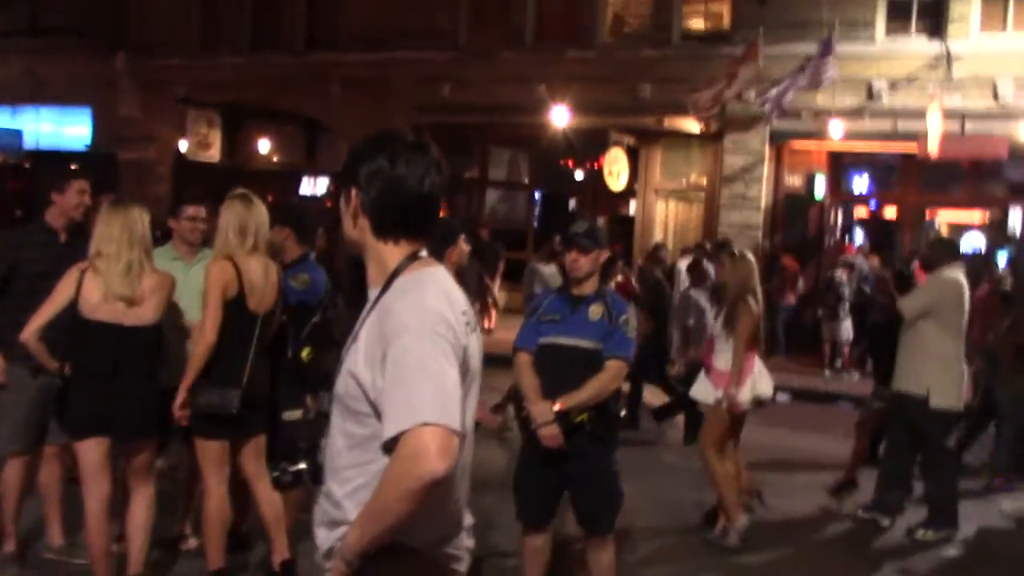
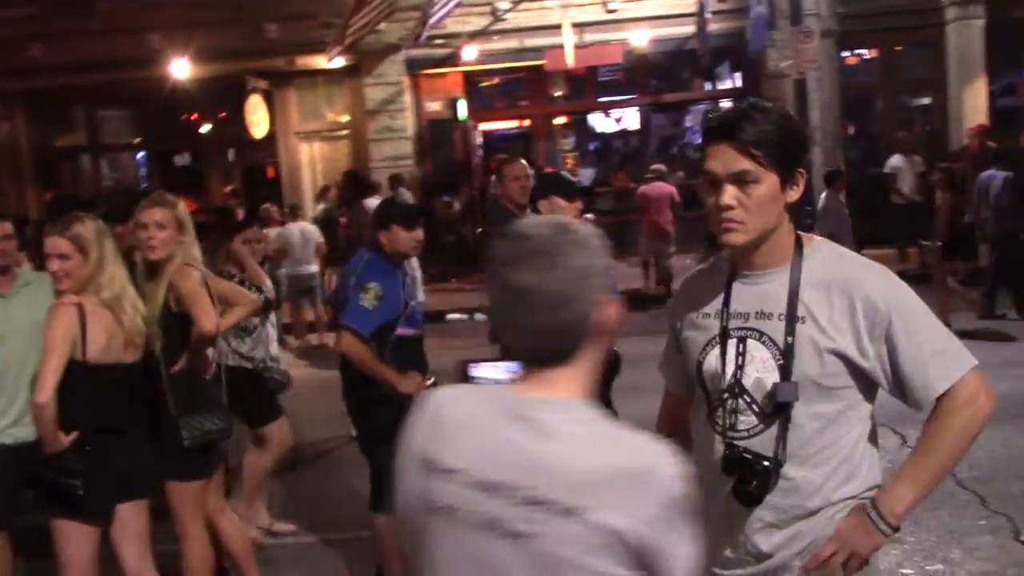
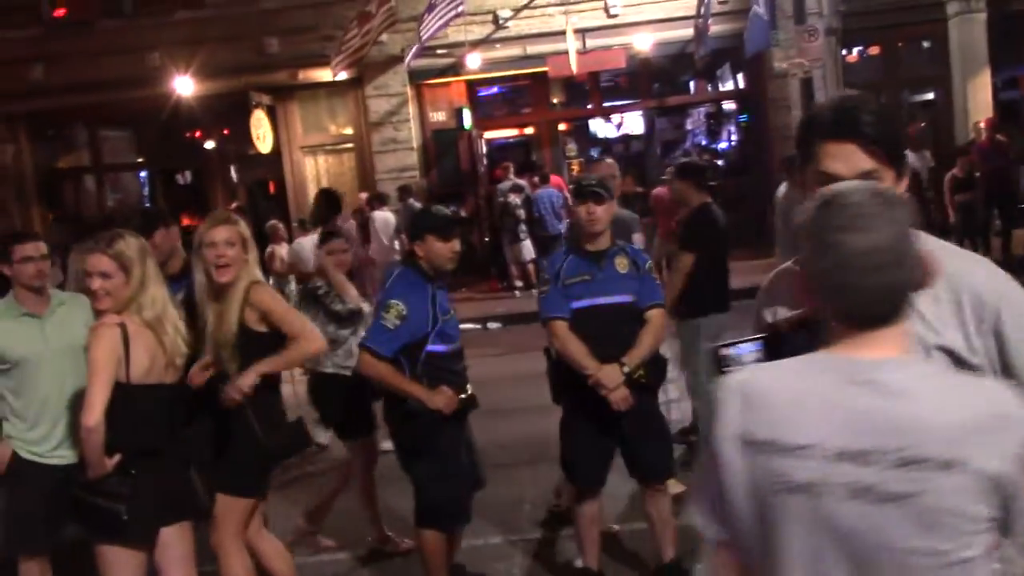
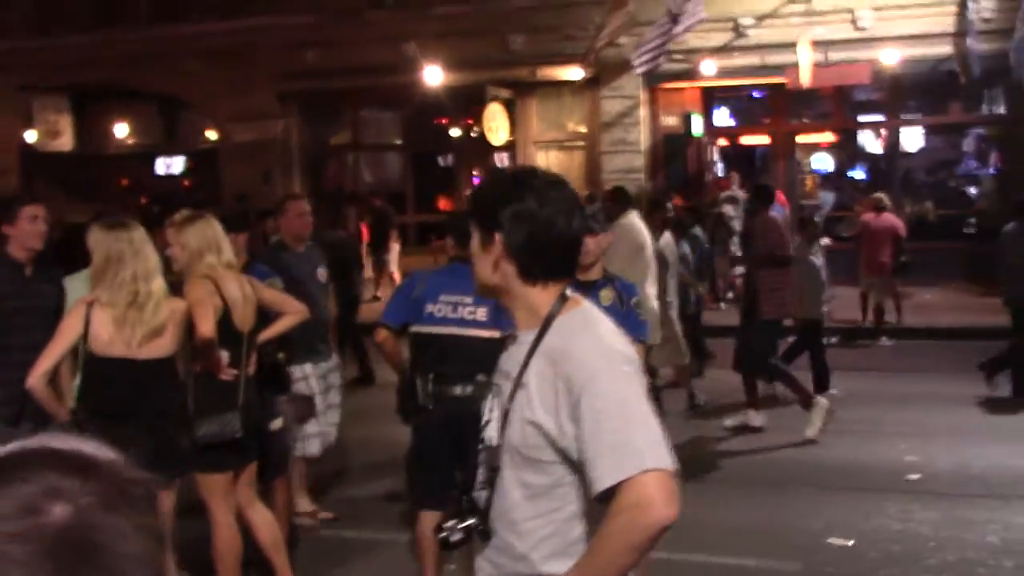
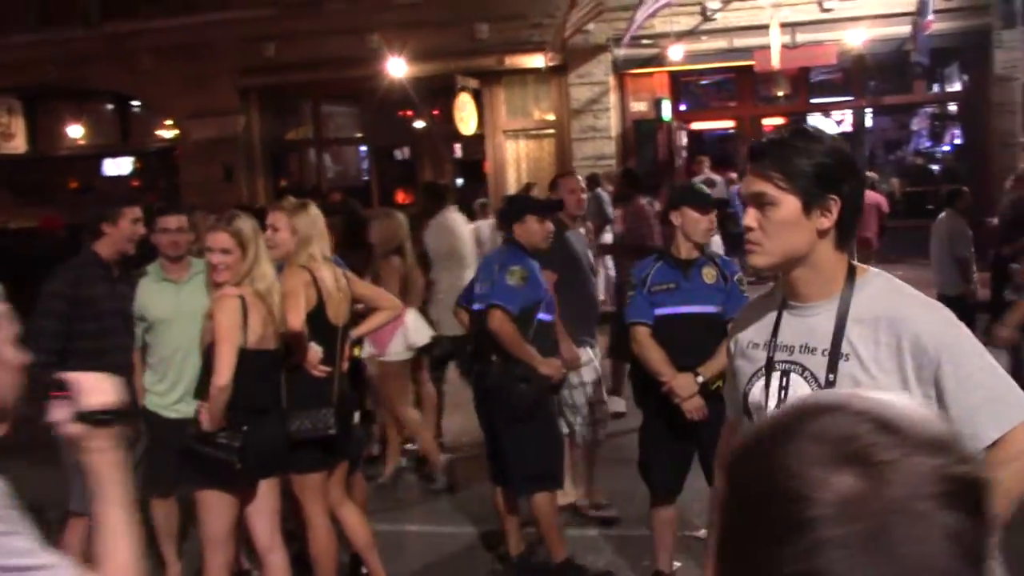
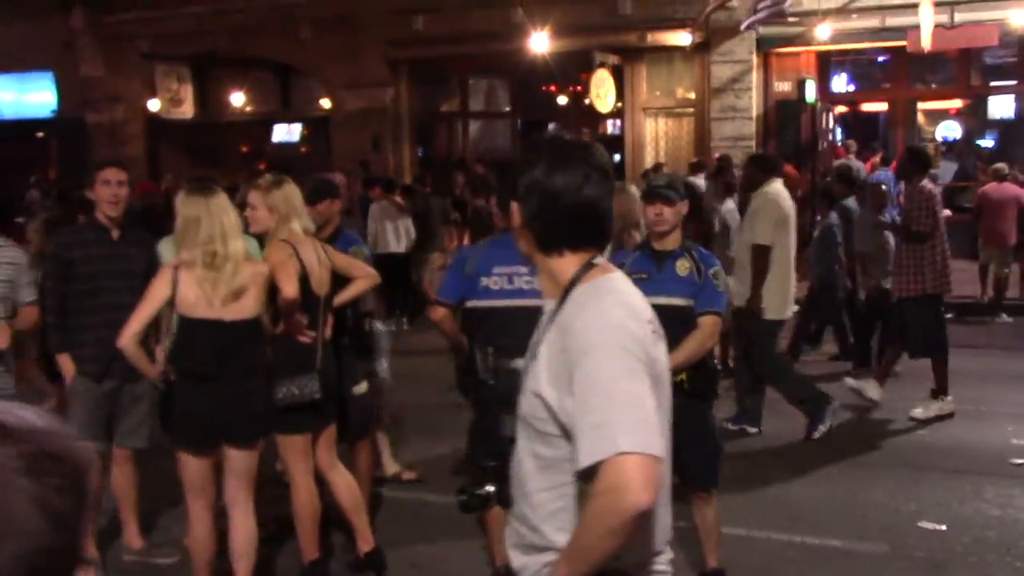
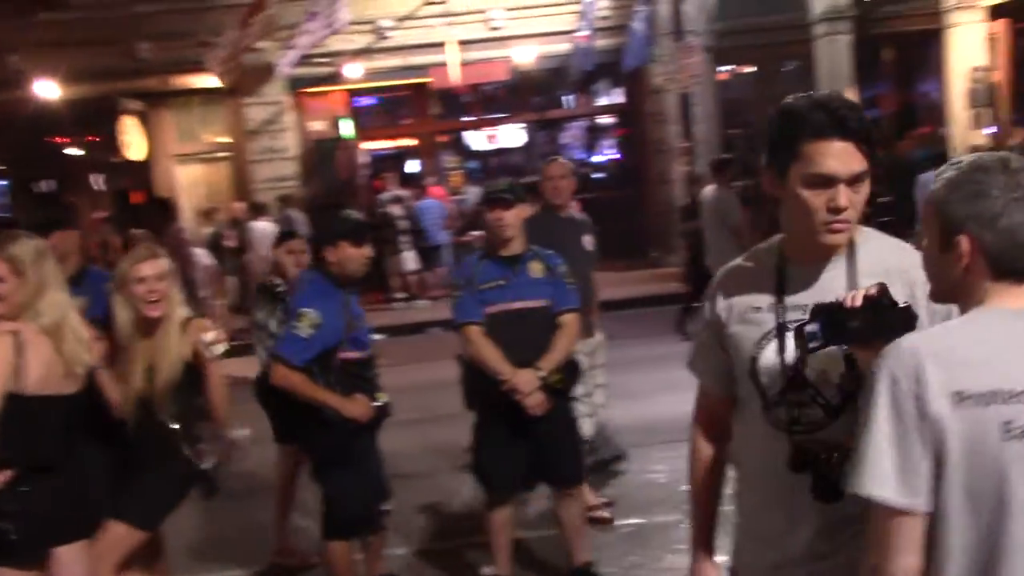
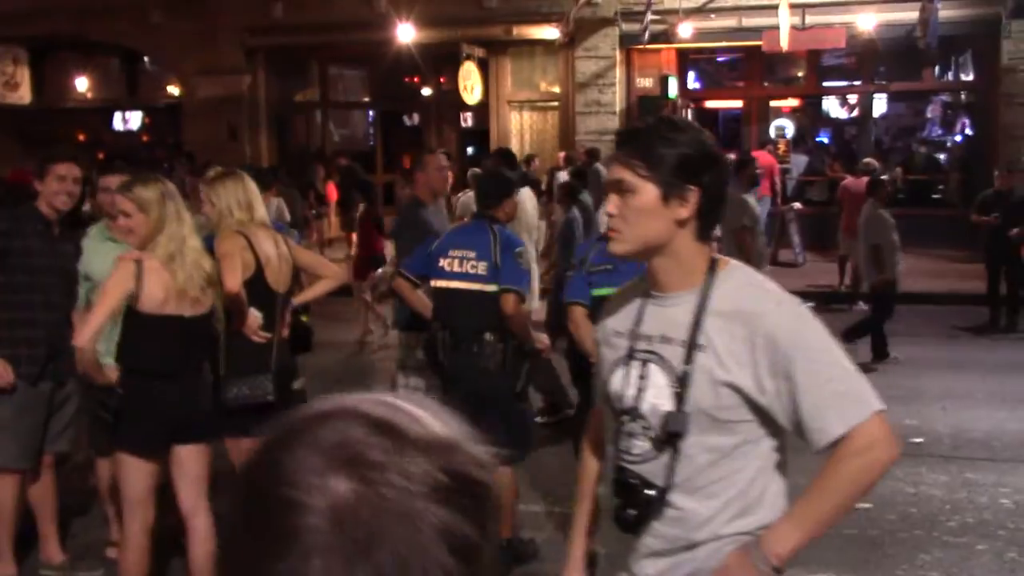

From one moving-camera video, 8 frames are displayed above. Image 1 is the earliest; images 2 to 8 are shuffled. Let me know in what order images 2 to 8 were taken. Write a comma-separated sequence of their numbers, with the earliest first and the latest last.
6, 4, 8, 5, 2, 3, 7
